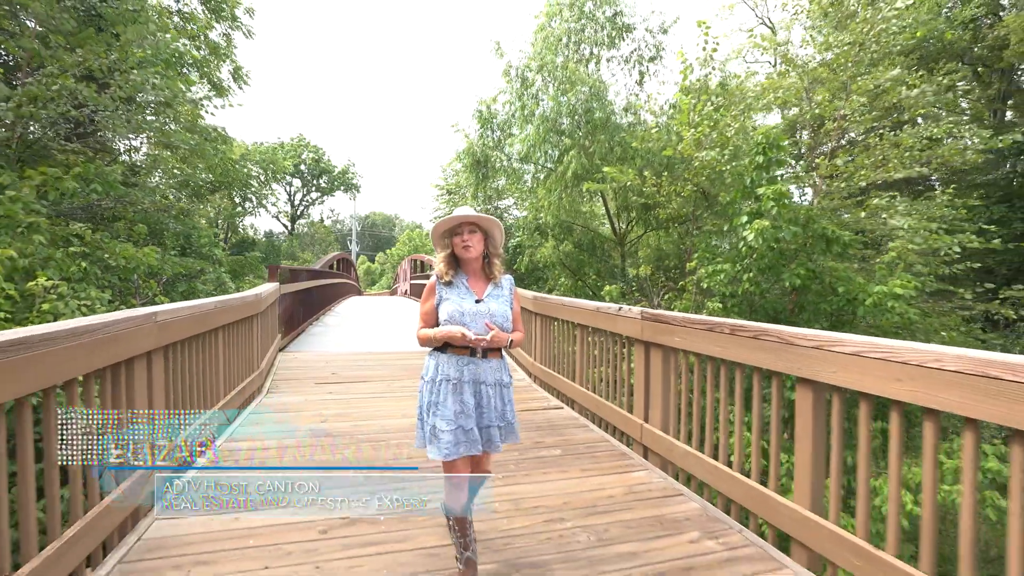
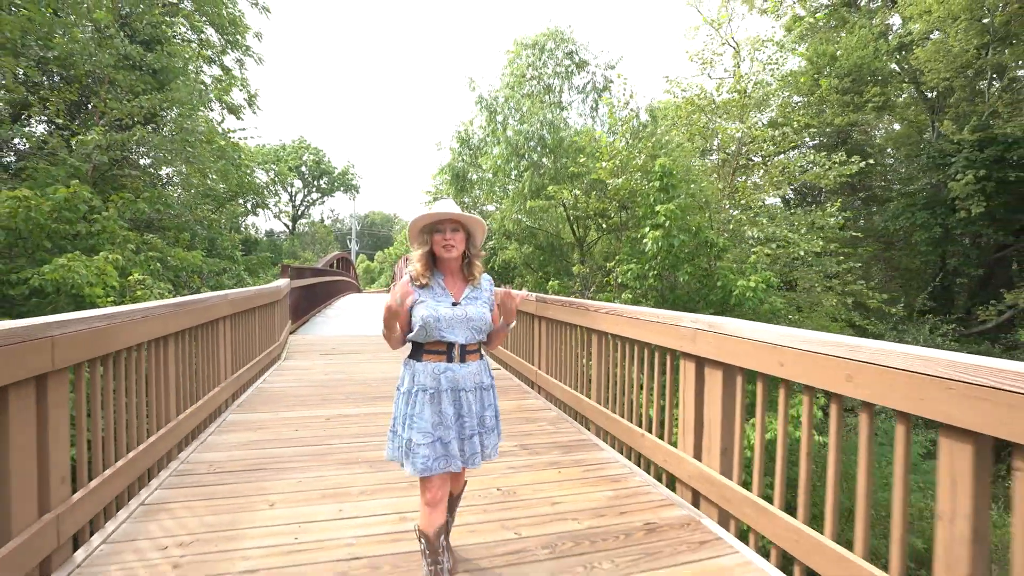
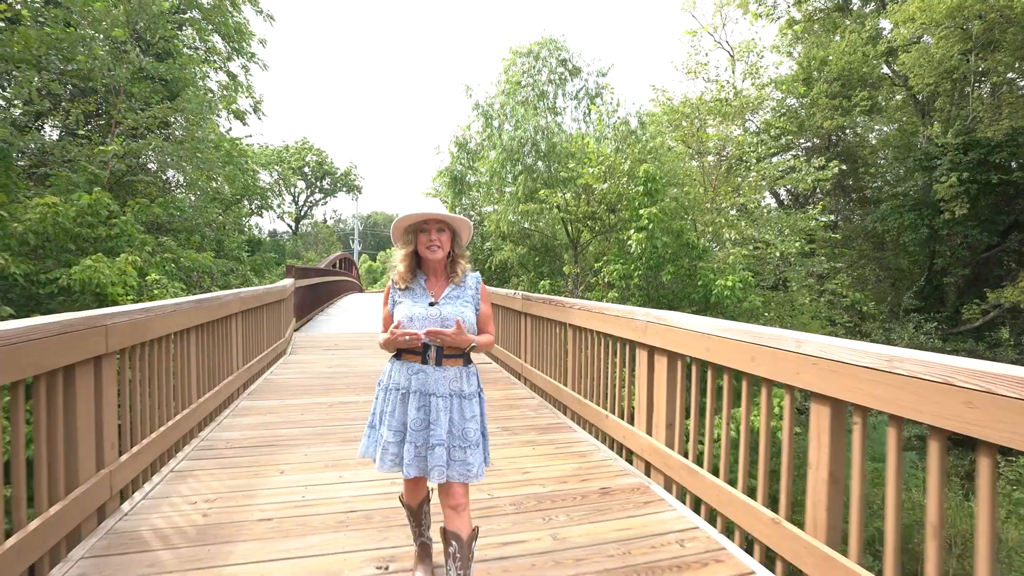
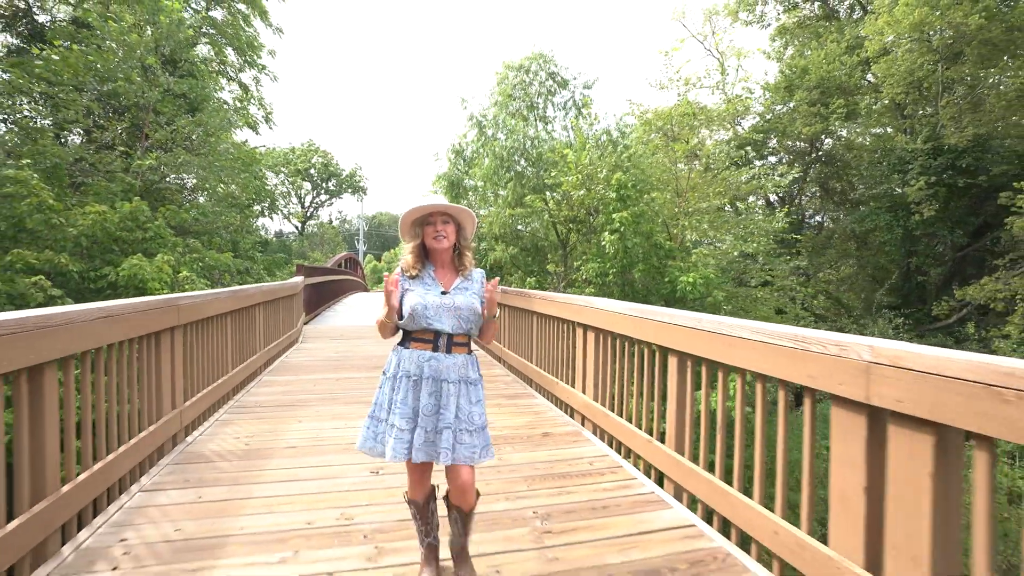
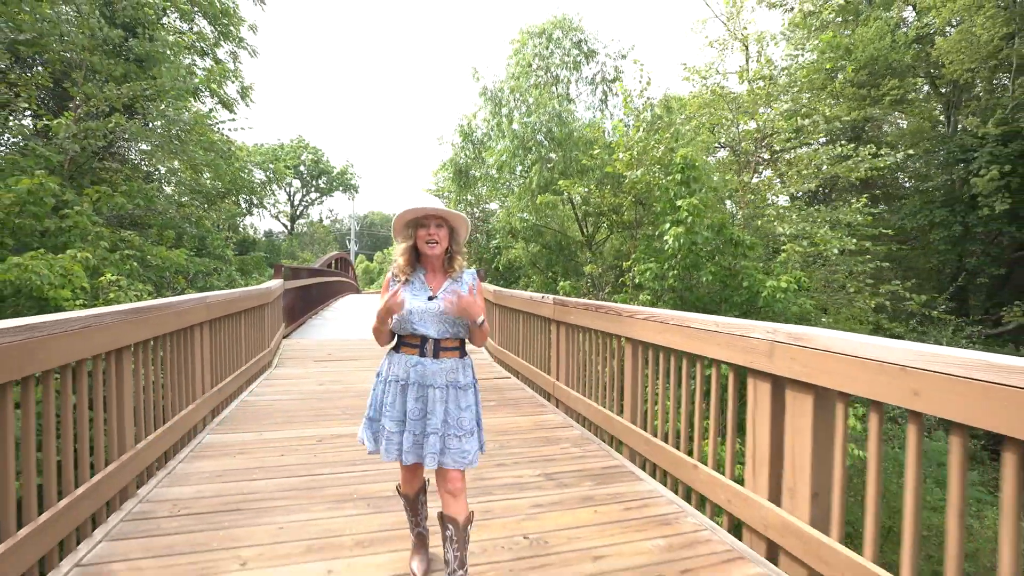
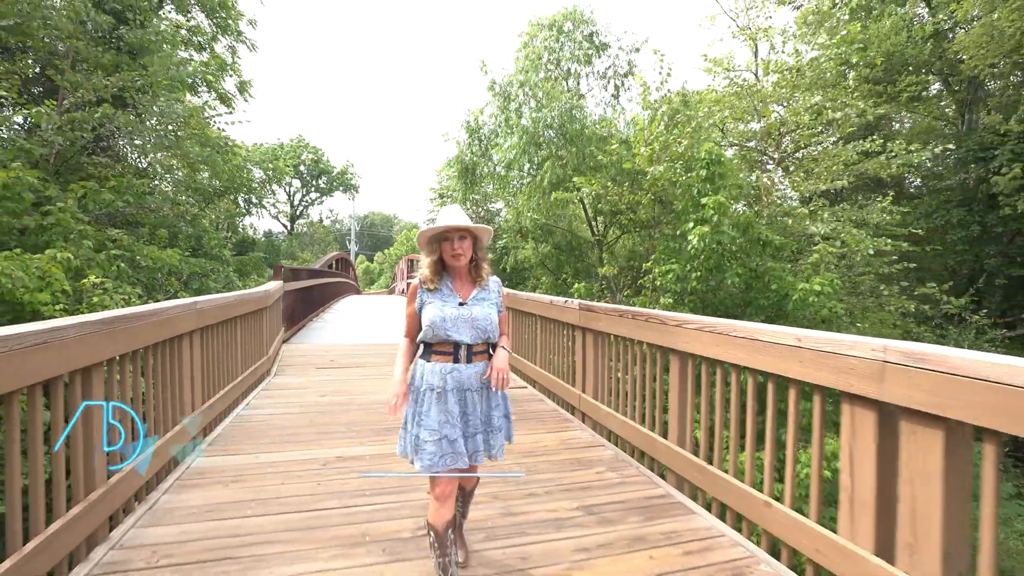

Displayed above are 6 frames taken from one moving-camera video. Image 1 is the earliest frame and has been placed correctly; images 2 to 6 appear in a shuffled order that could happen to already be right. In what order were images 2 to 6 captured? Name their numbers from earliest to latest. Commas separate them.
6, 5, 2, 3, 4
